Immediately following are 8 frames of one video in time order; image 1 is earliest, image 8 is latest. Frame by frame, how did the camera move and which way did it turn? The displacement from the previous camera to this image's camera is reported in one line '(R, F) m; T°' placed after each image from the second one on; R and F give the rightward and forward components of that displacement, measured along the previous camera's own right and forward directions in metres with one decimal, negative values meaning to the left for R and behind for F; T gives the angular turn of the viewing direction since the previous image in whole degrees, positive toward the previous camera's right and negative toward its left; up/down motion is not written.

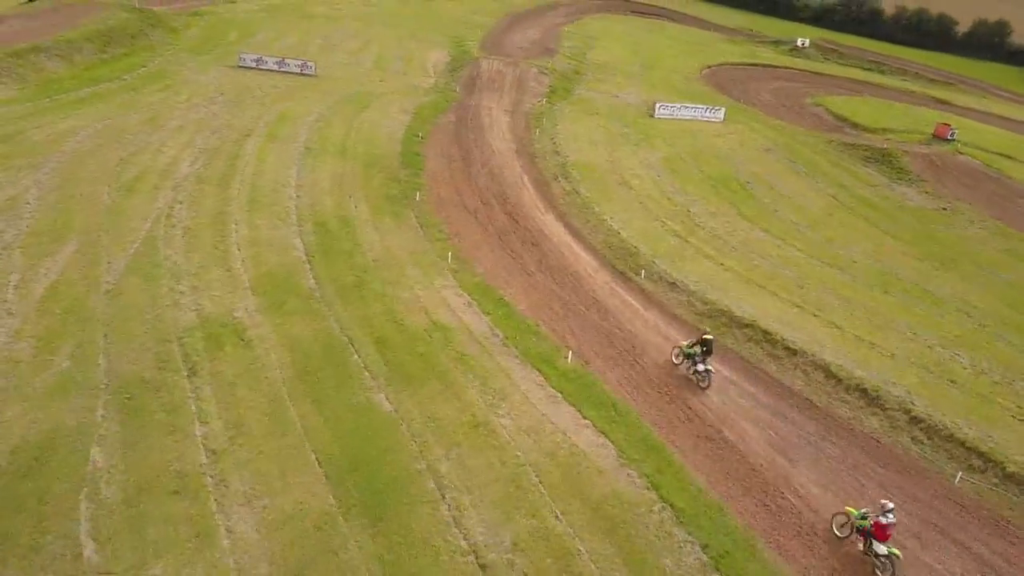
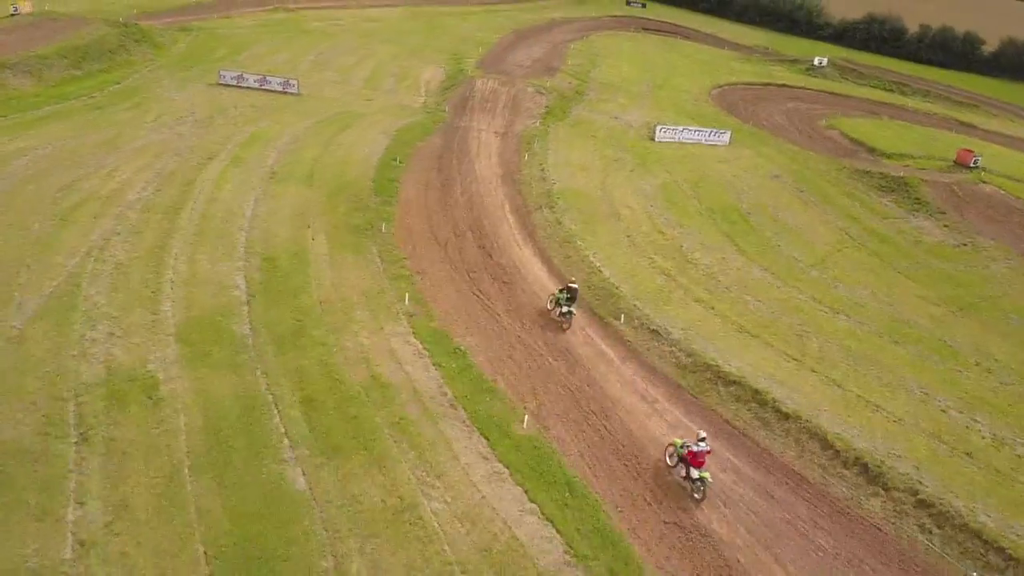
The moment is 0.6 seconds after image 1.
(+1.7, +2.6) m; -2°
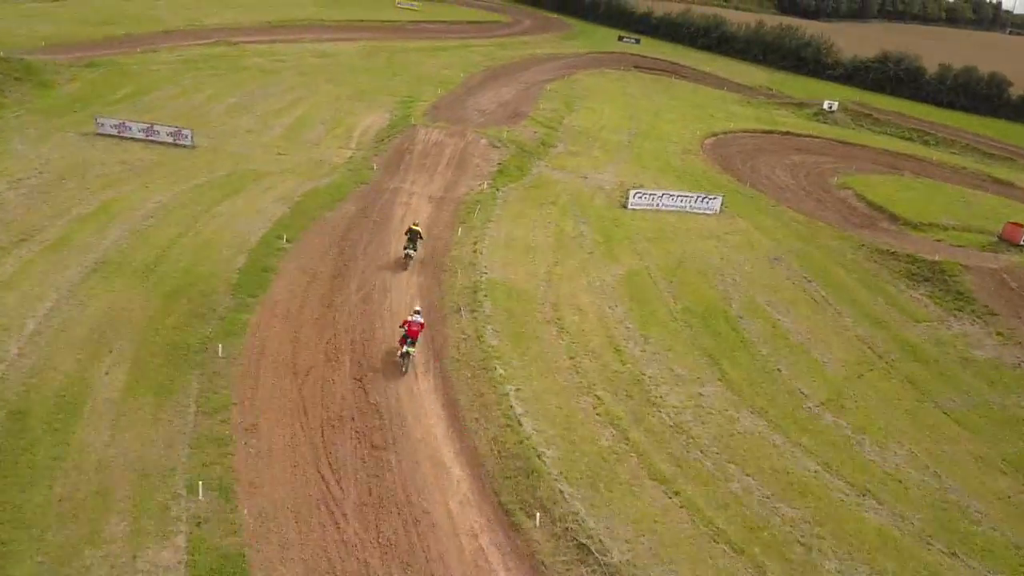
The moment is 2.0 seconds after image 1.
(+3.0, +8.3) m; 0°
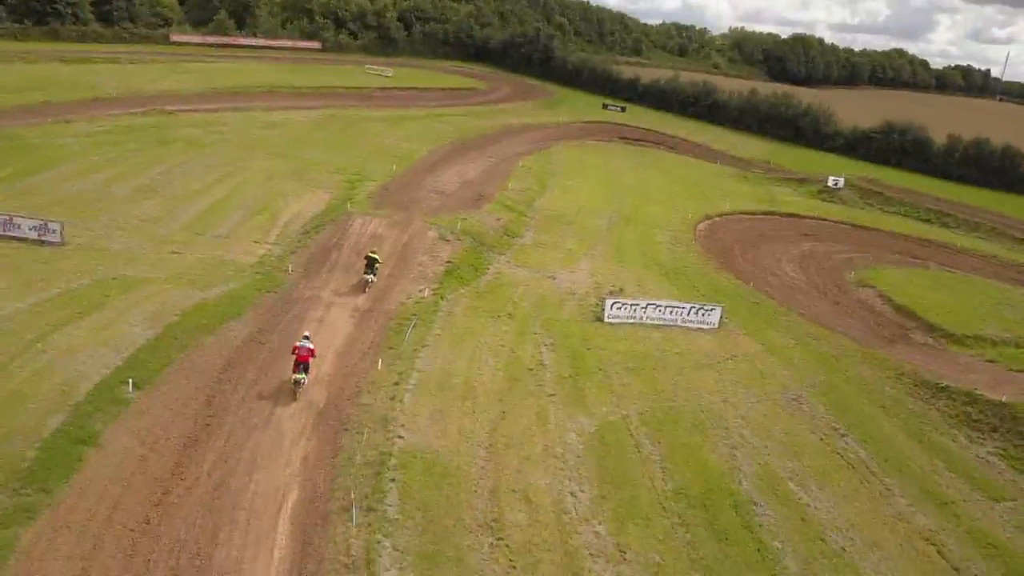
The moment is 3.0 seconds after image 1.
(+1.6, +7.2) m; +1°
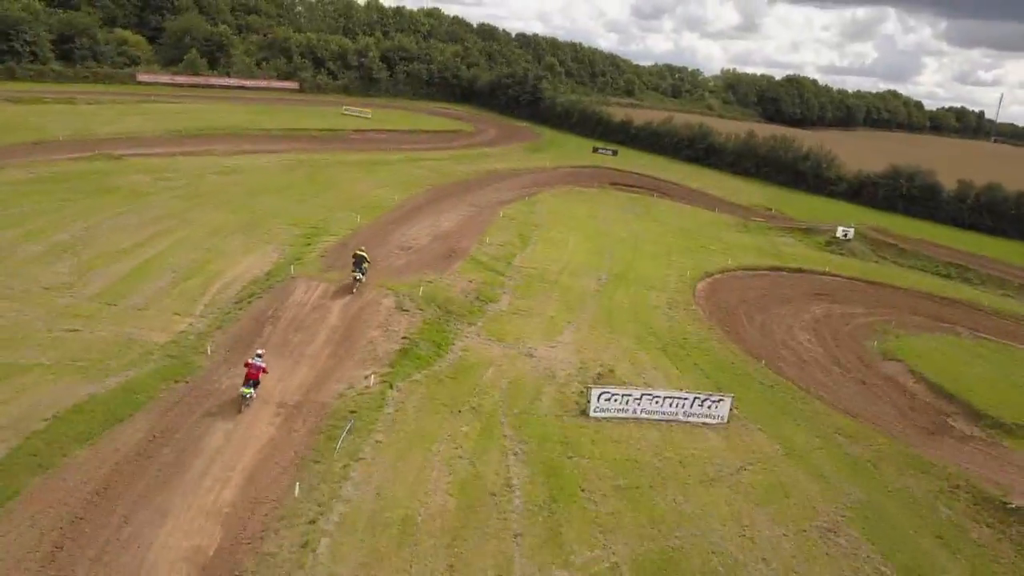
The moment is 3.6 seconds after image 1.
(+0.9, +5.0) m; 0°
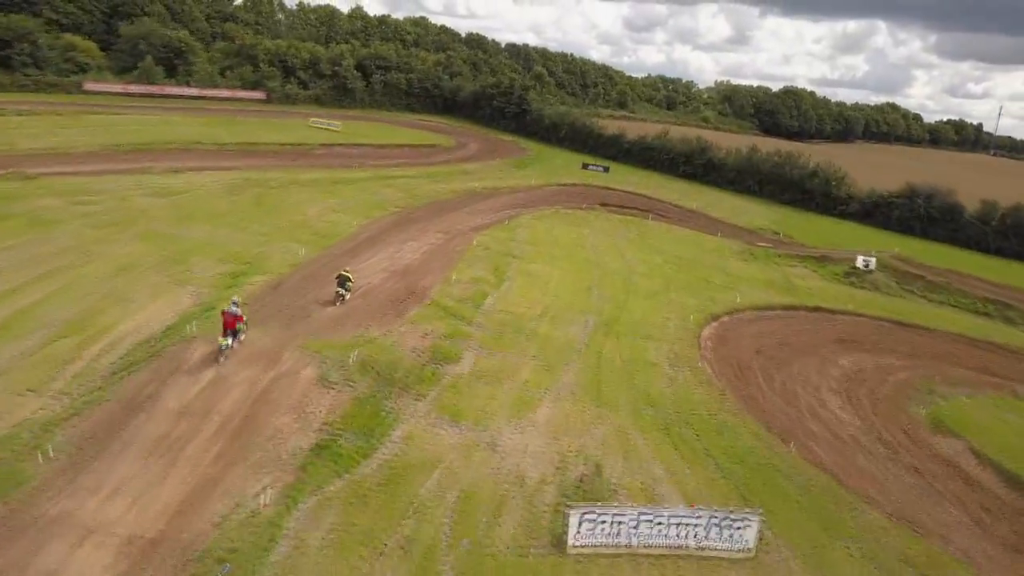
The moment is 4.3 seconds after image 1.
(+1.0, +6.4) m; +1°
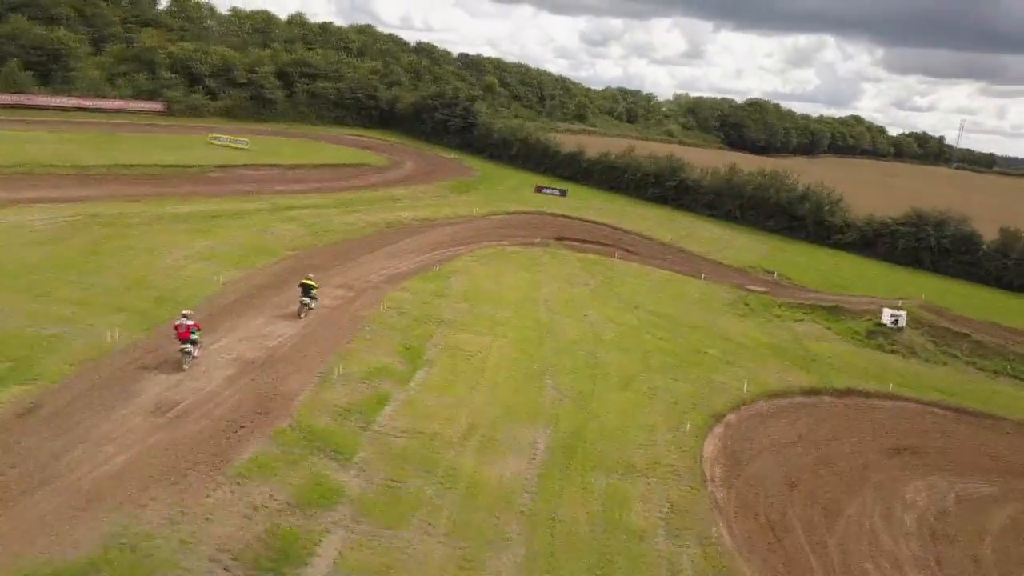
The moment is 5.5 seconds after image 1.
(+1.4, +11.0) m; +3°
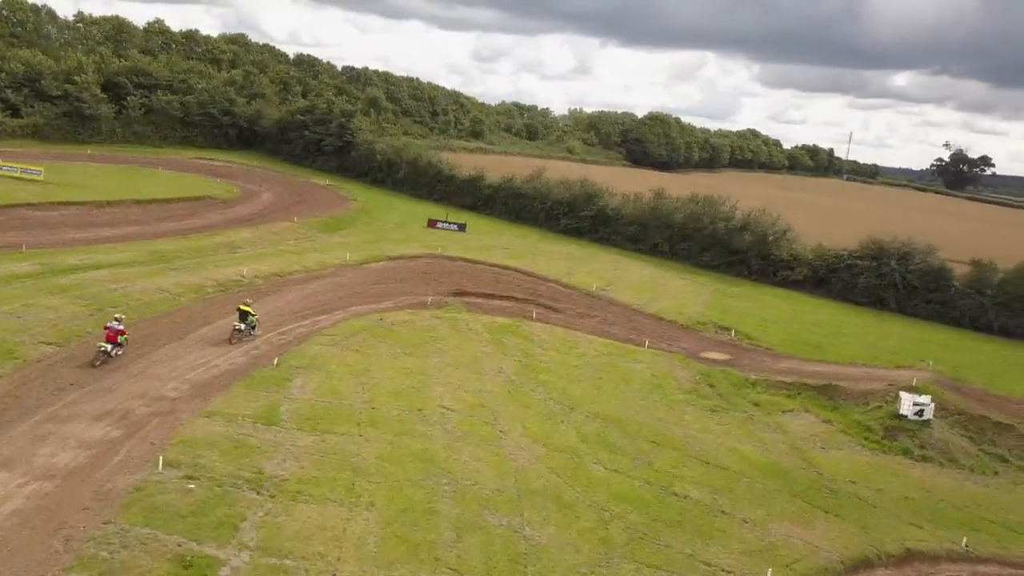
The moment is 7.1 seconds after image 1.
(+0.8, +11.6) m; +7°
